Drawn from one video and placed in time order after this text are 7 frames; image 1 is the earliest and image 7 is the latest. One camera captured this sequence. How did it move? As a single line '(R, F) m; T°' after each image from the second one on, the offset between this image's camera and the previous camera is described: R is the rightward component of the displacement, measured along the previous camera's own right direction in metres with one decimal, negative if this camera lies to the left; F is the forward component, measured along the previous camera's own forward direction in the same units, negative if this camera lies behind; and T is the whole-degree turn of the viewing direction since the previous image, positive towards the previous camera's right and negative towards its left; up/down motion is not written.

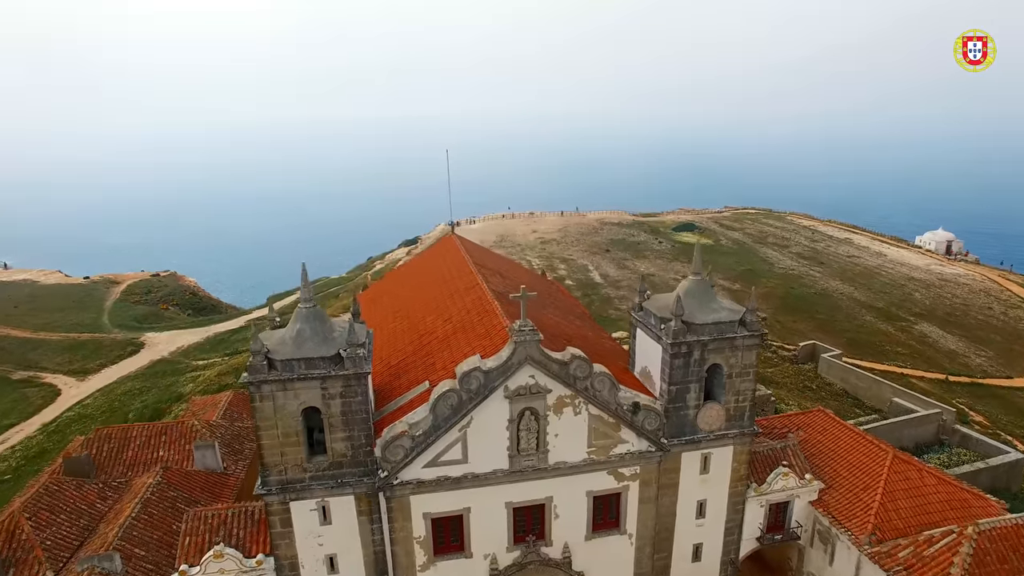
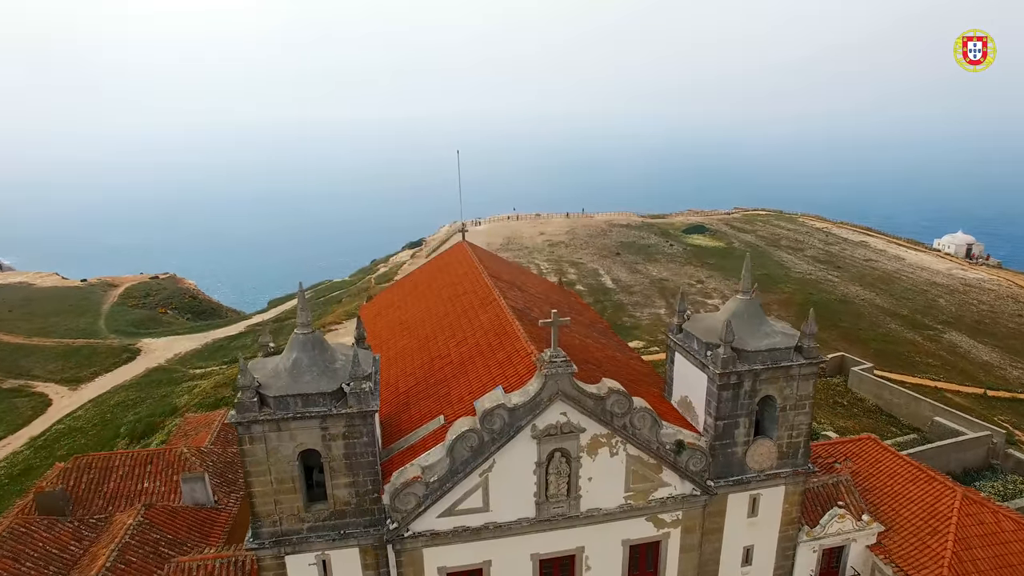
(-0.4, +1.9) m; 0°
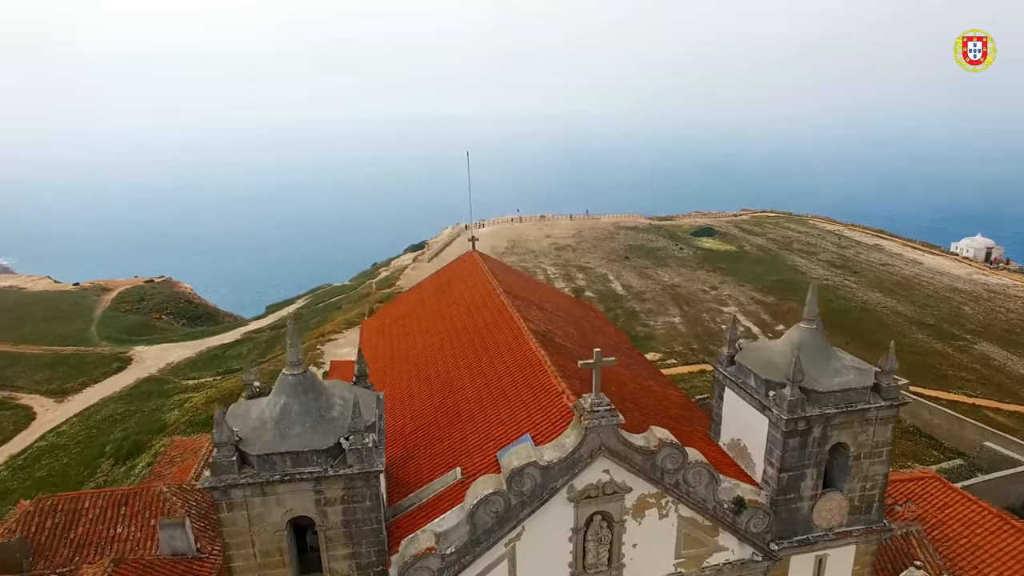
(-0.5, +2.1) m; 0°
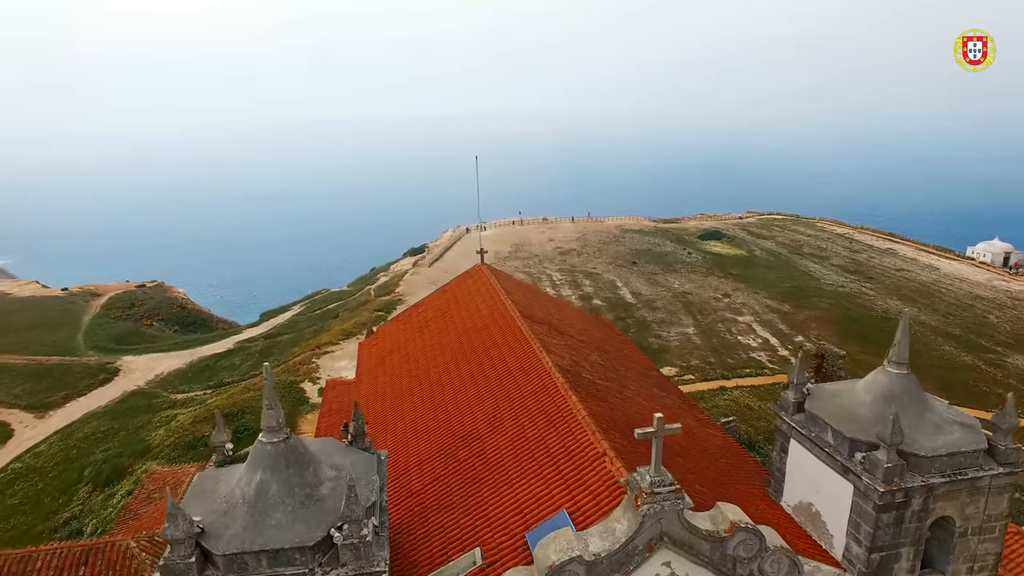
(-0.4, +2.2) m; 0°
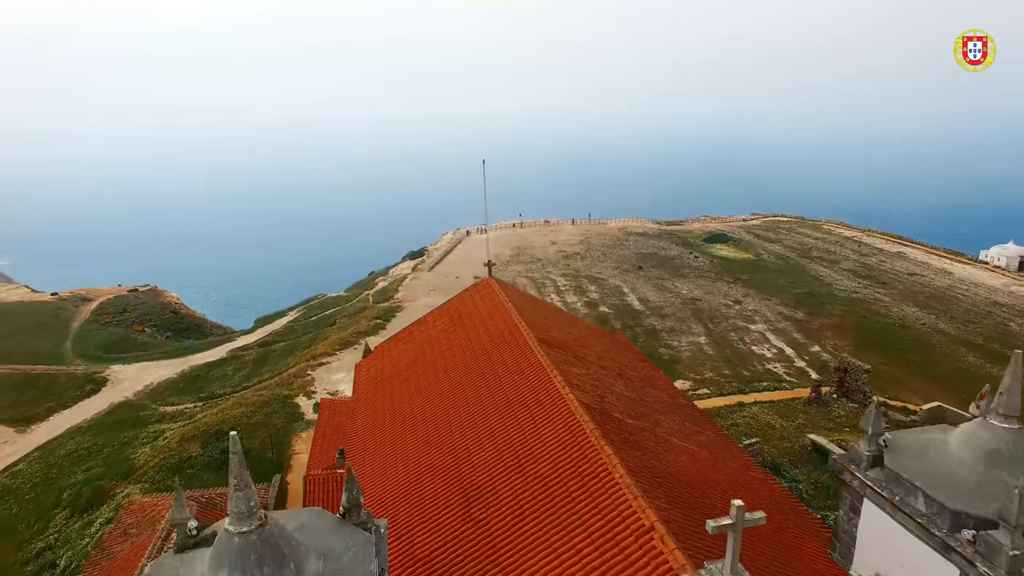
(-0.3, +1.8) m; 0°
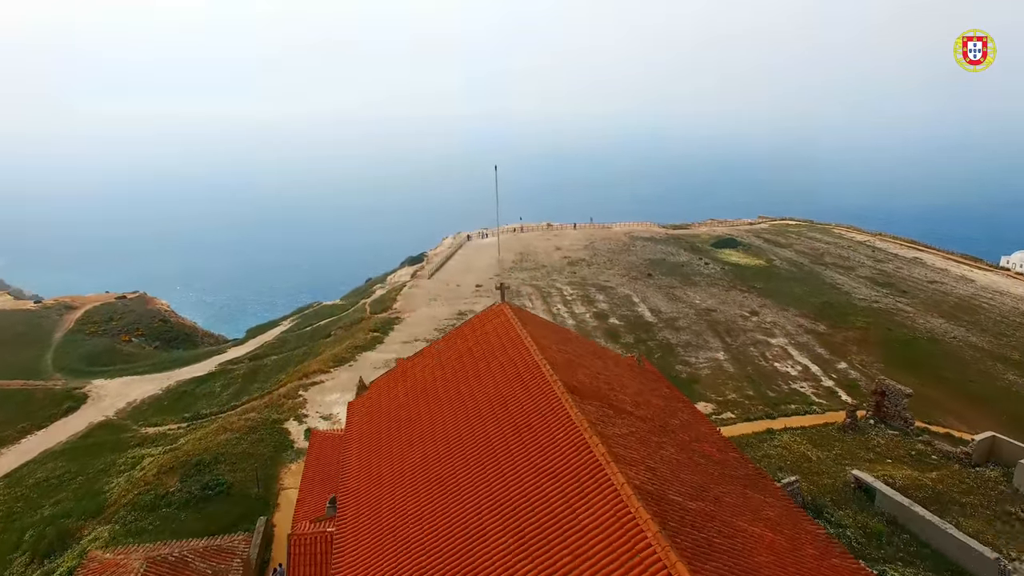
(-0.4, +2.6) m; 0°
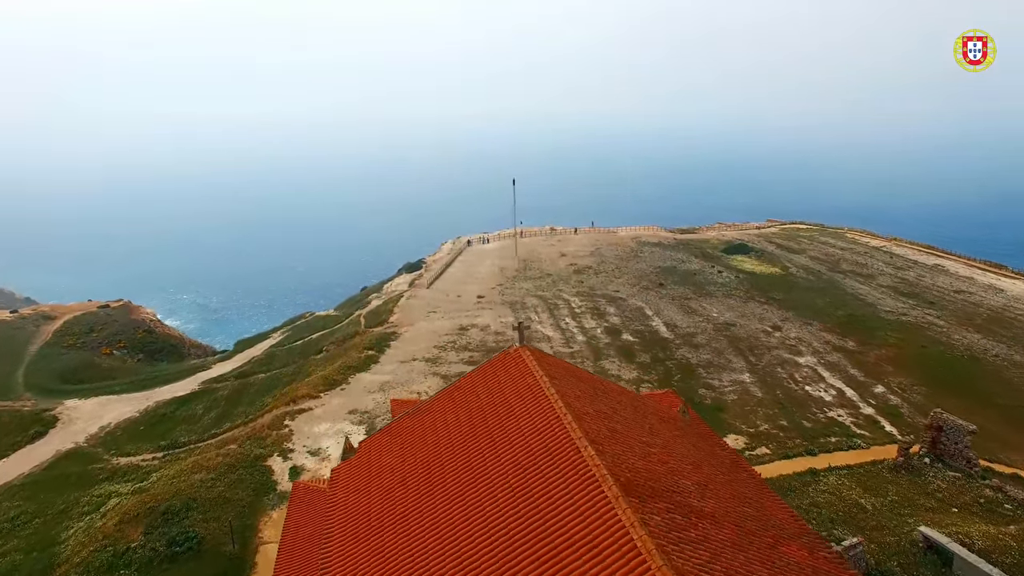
(-0.4, +3.2) m; 0°
